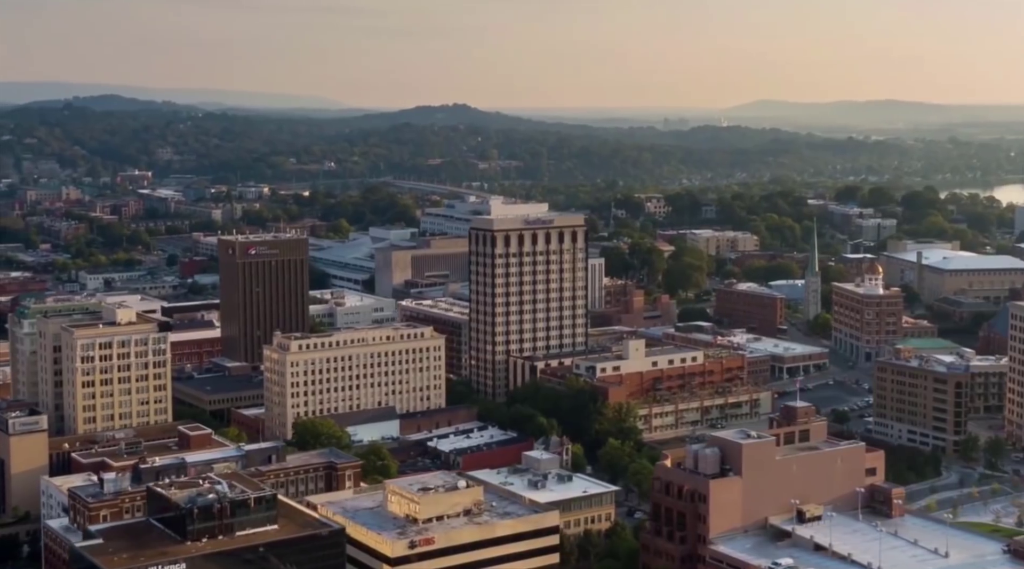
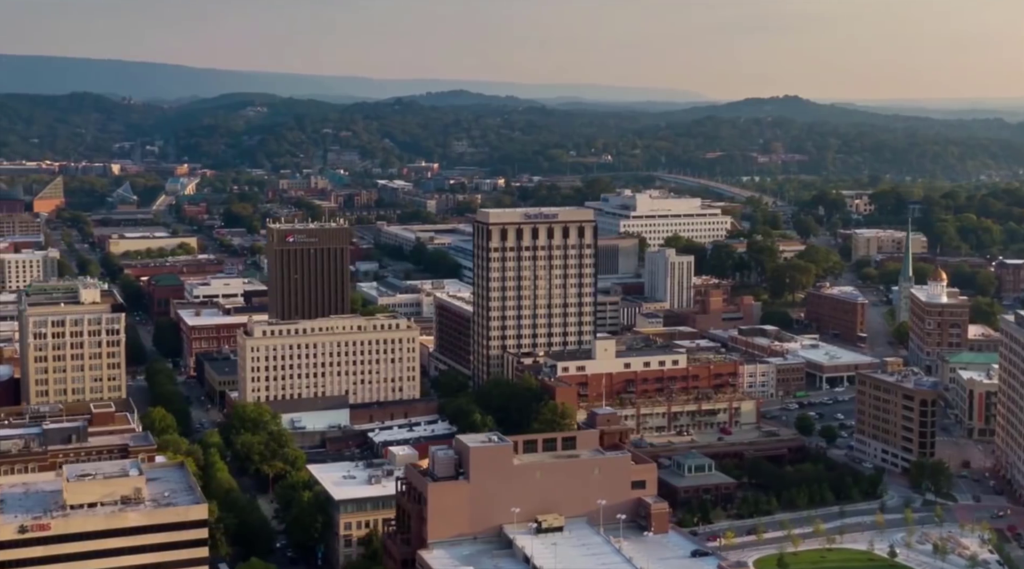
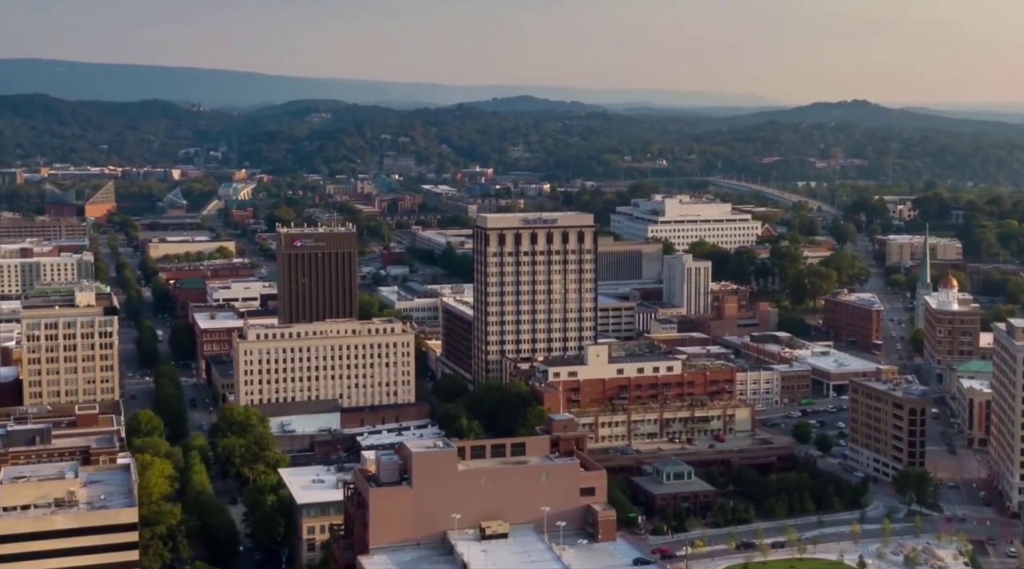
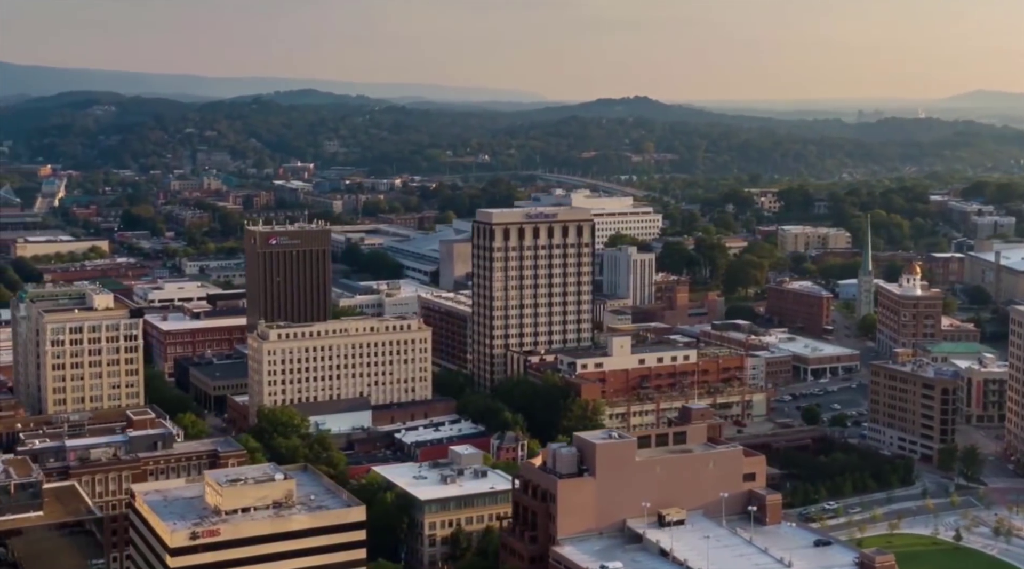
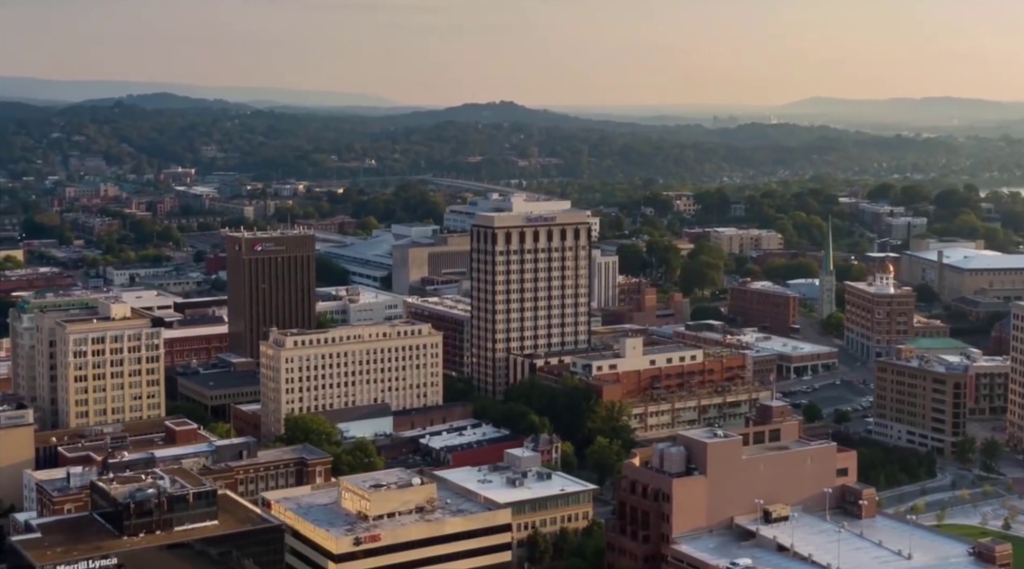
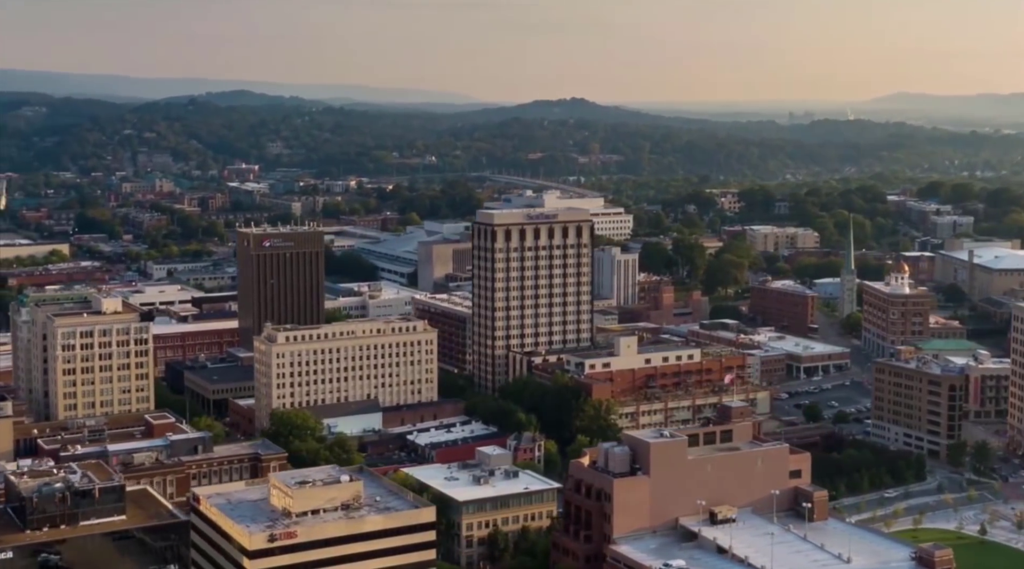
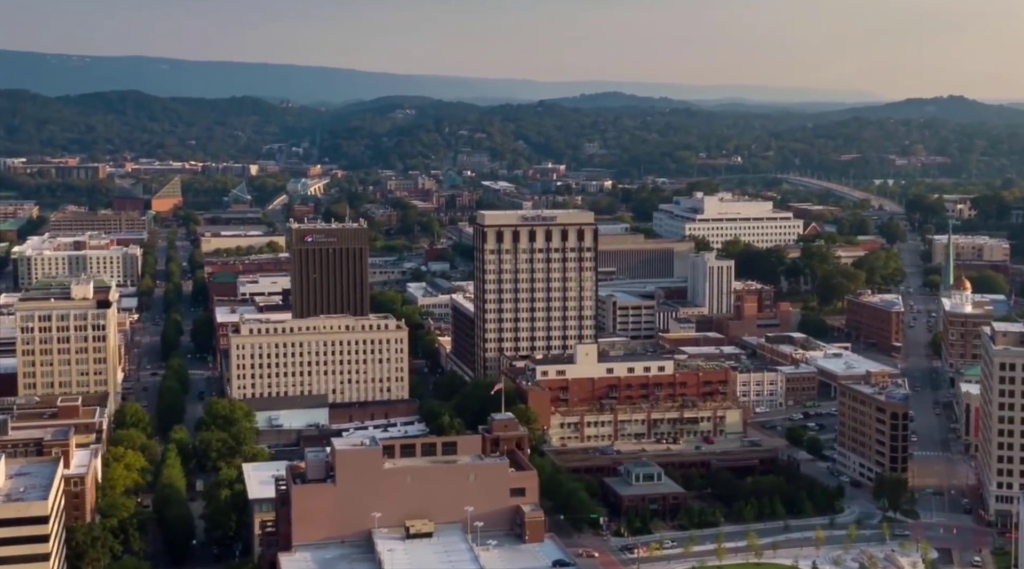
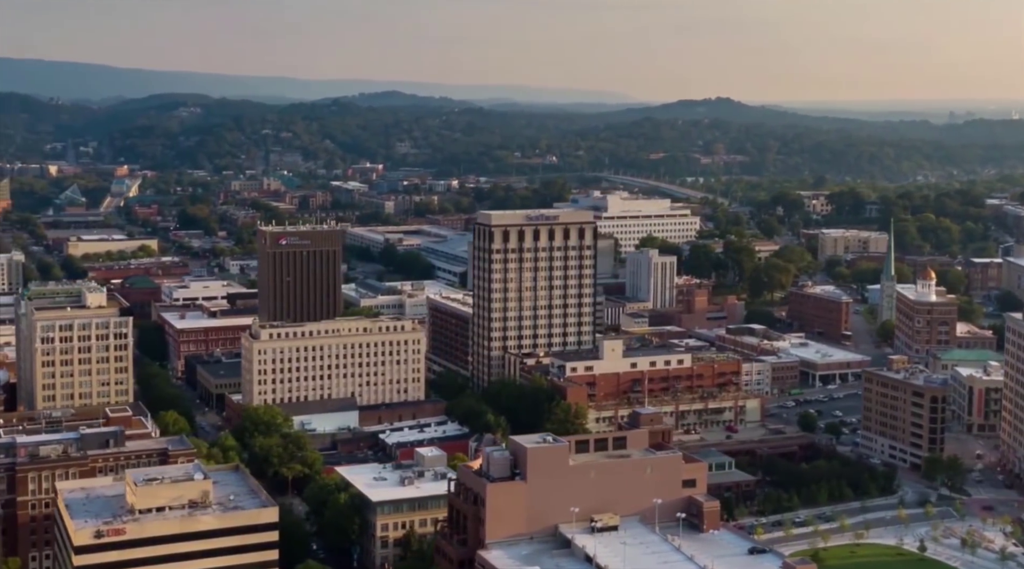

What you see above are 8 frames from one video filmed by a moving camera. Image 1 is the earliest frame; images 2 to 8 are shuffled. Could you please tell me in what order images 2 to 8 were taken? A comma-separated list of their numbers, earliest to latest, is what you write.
5, 6, 4, 8, 2, 3, 7
